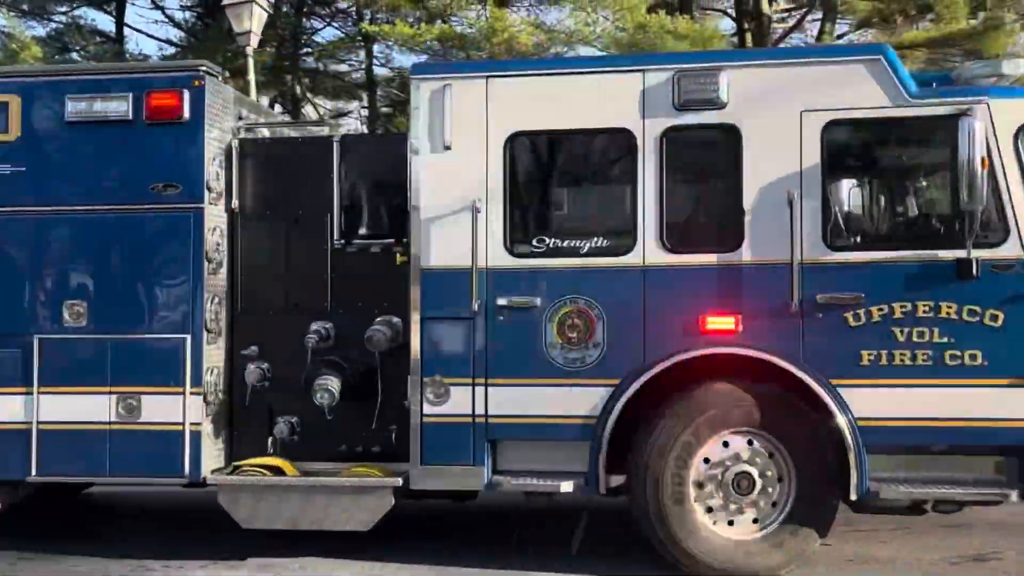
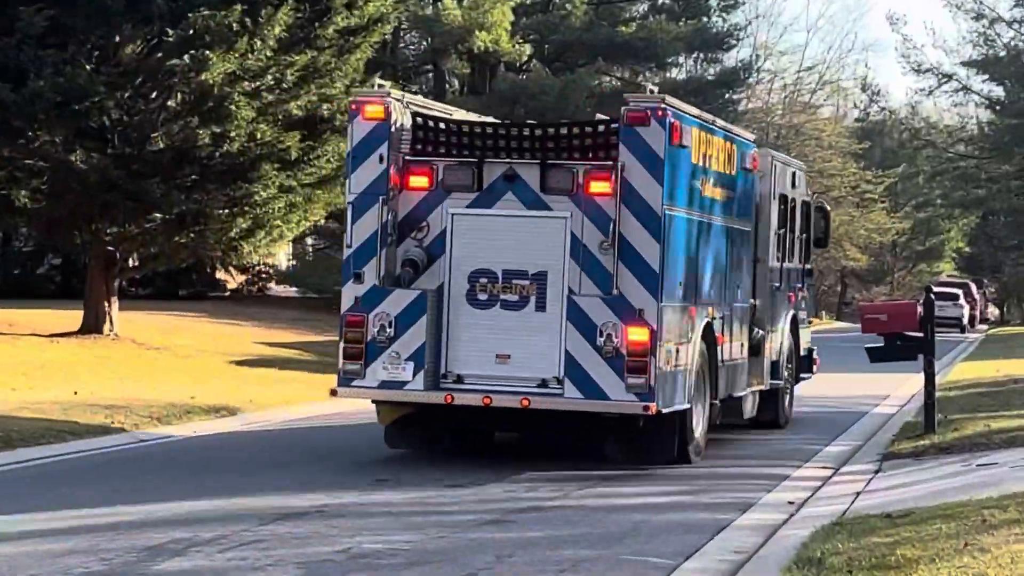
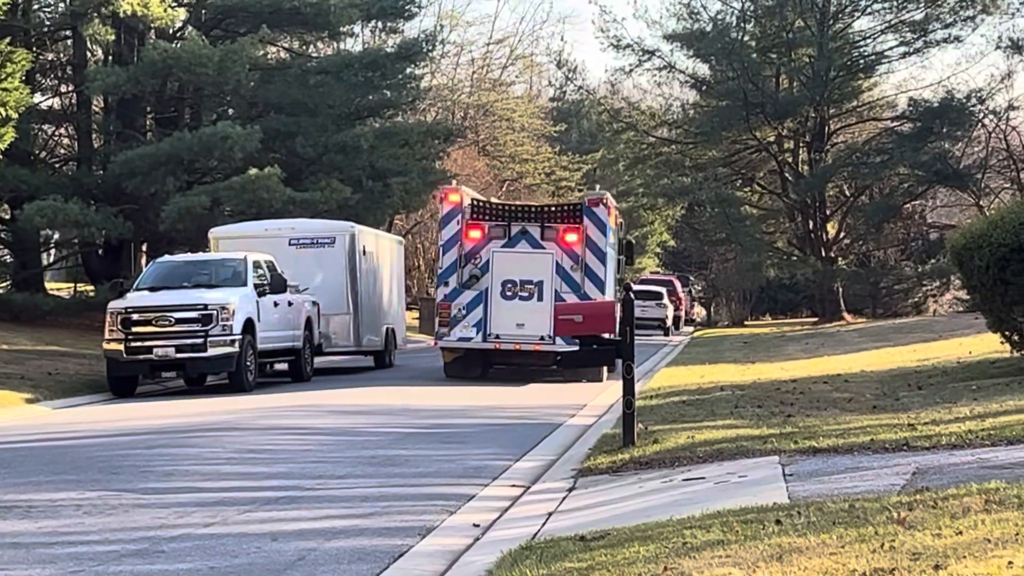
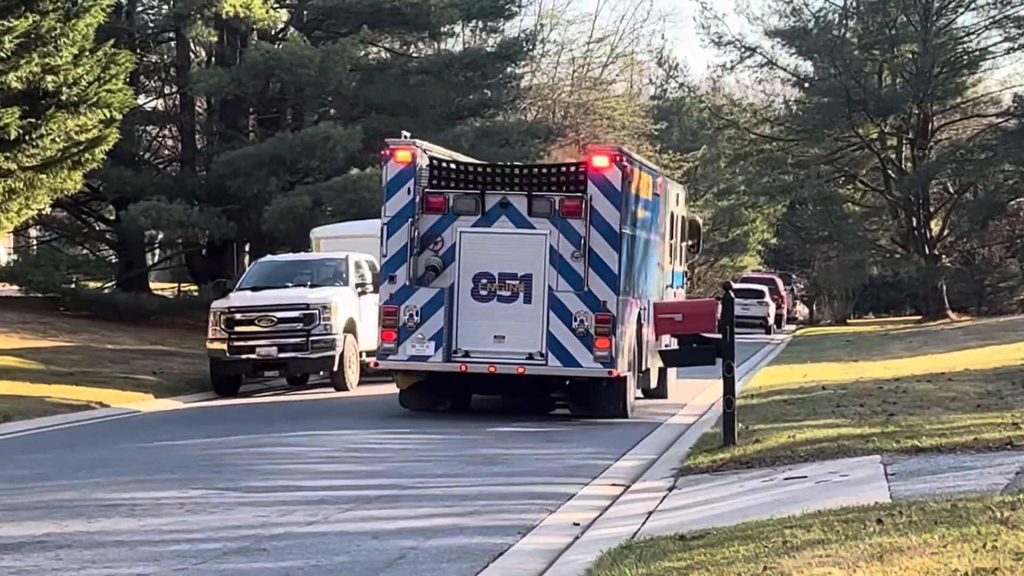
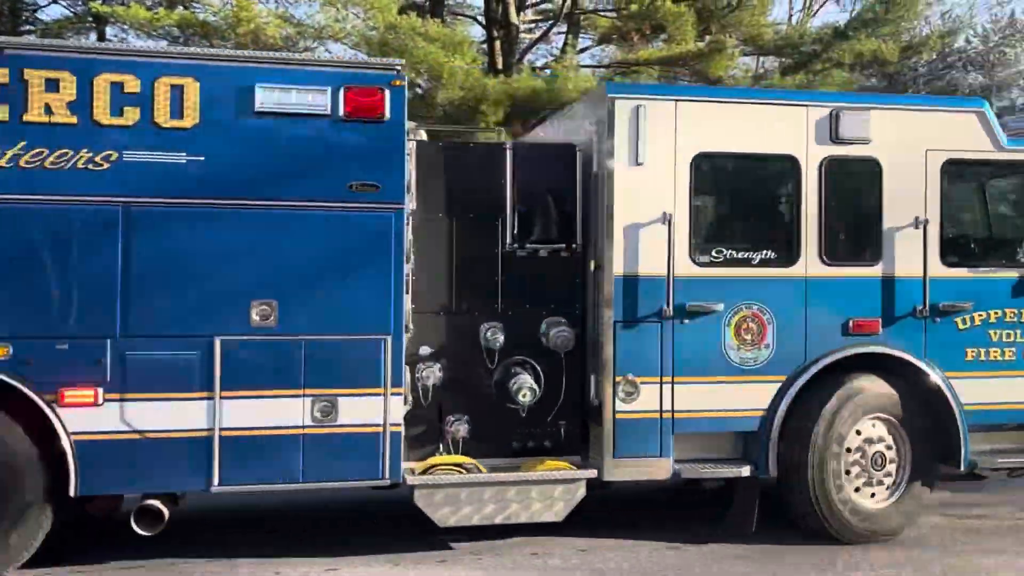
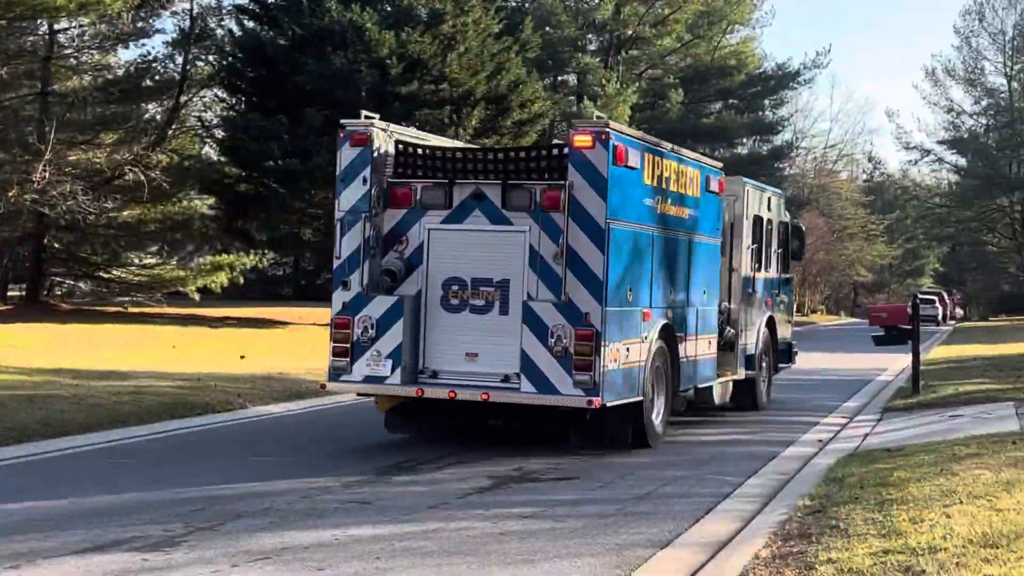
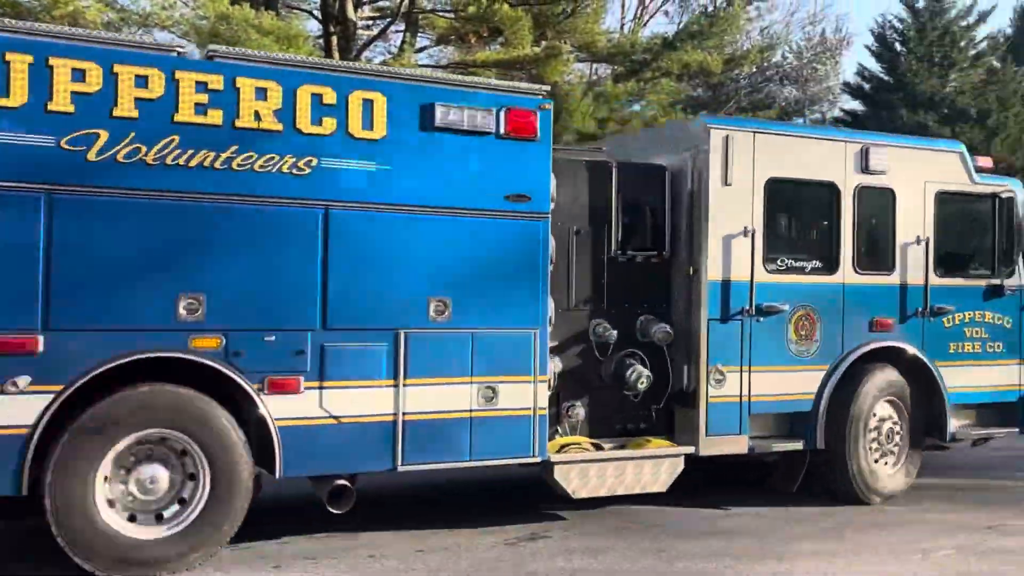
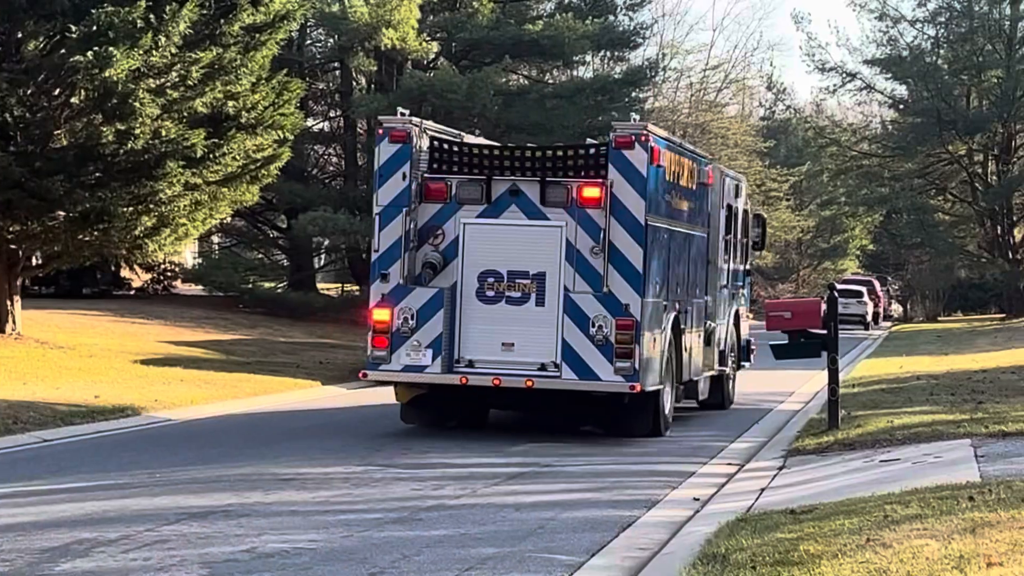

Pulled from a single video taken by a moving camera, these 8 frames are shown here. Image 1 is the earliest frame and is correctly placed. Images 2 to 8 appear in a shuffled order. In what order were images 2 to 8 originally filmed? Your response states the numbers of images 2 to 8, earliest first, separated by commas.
5, 7, 6, 2, 8, 4, 3
